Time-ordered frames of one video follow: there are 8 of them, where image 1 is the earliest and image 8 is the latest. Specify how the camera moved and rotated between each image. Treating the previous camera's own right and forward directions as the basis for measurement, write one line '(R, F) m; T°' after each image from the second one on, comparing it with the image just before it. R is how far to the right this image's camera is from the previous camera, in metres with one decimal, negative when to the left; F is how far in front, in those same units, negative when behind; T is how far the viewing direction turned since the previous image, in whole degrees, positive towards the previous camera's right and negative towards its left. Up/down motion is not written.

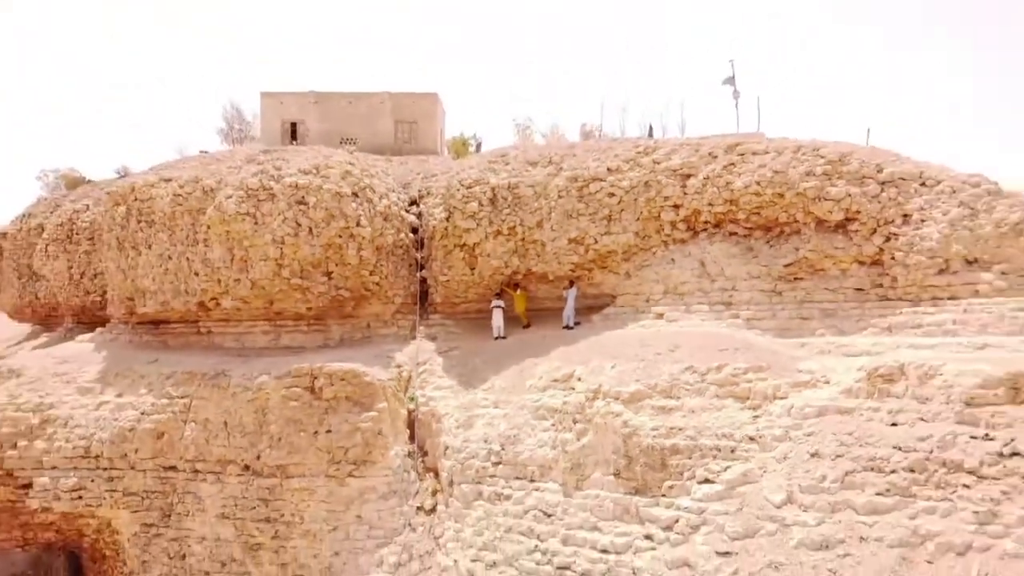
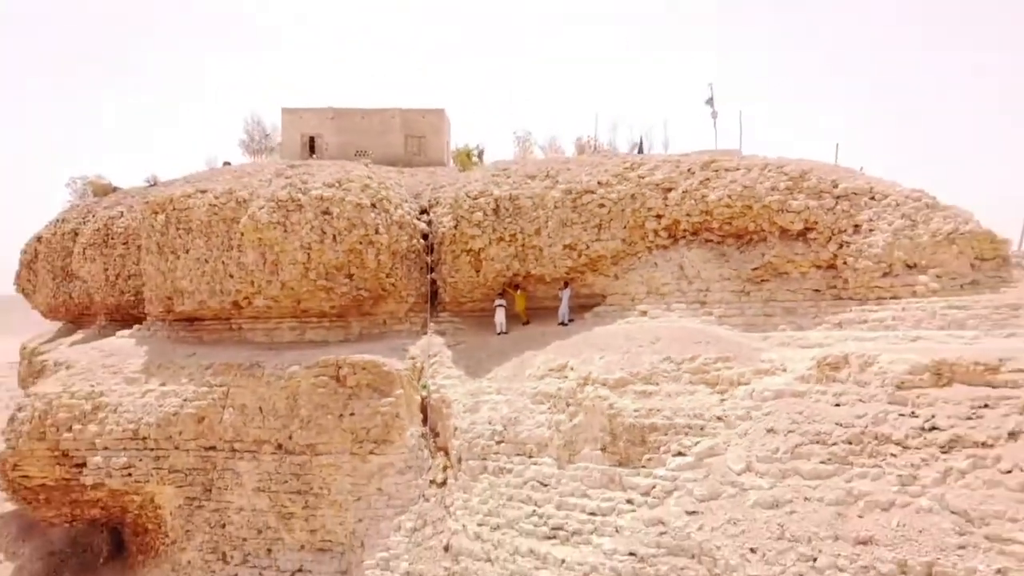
(0.0, -0.7) m; 0°
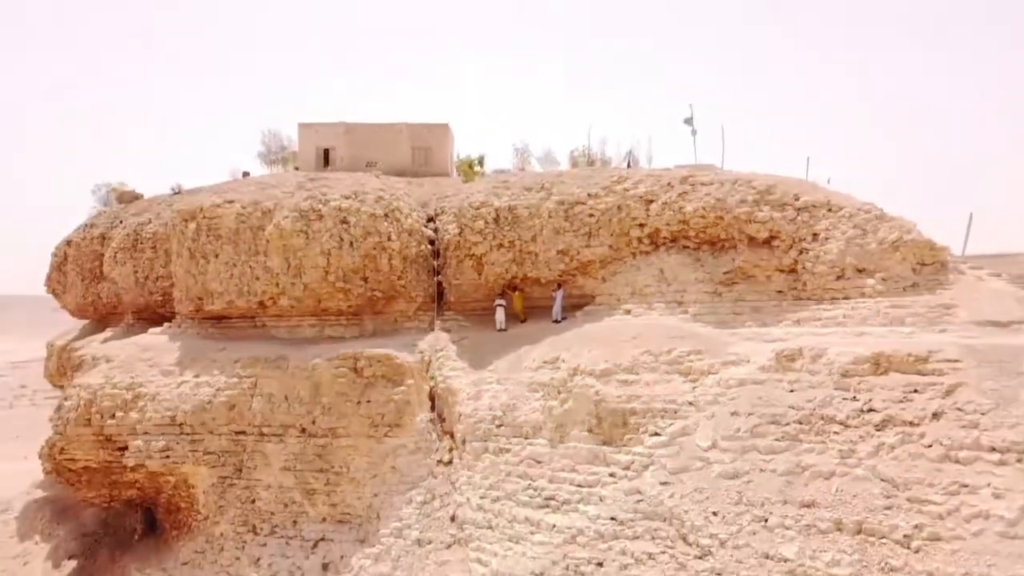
(0.0, -0.8) m; 0°
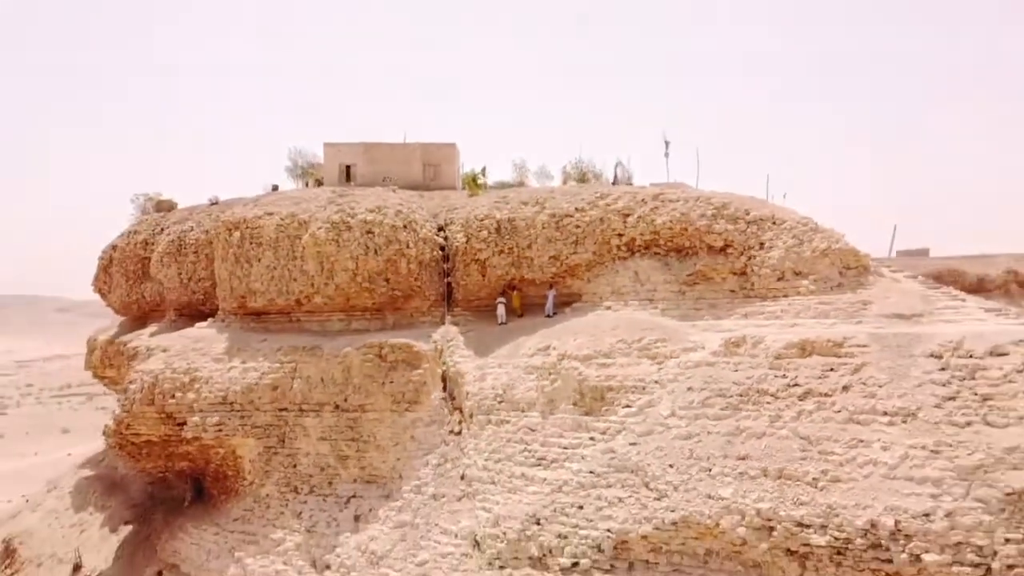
(0.0, -1.4) m; 0°
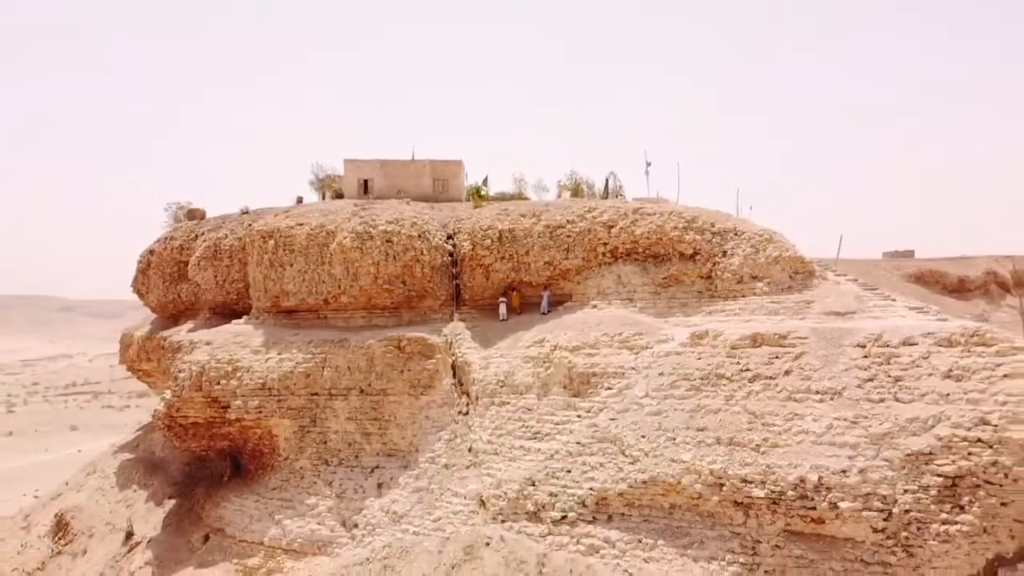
(0.0, -1.4) m; 0°
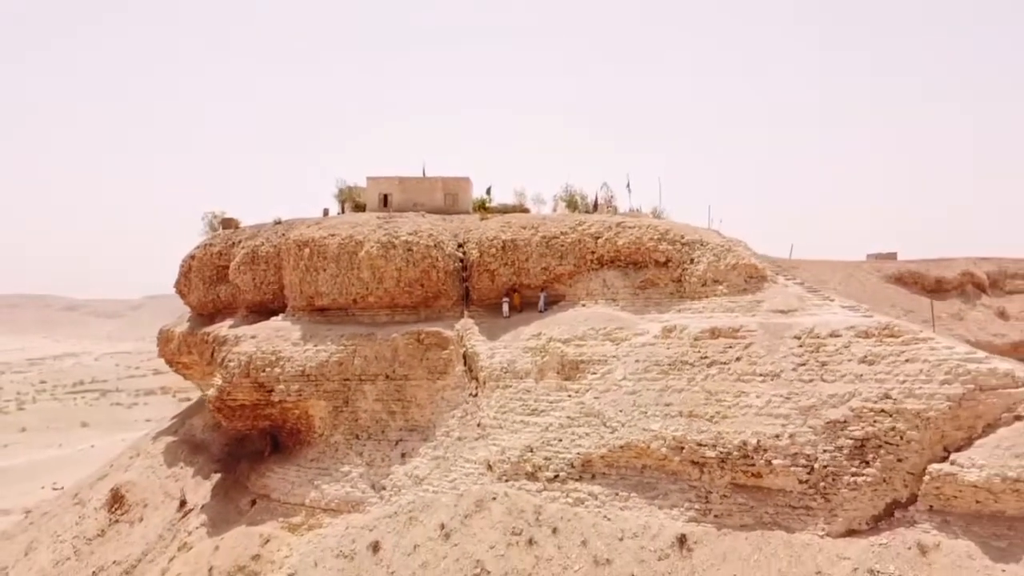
(0.0, -1.8) m; 0°
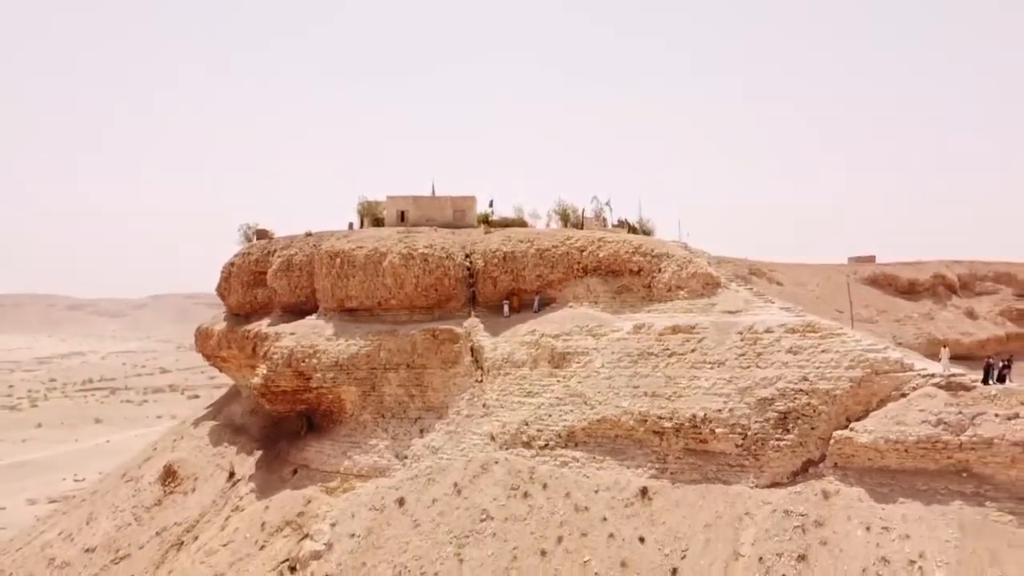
(0.0, -2.3) m; 0°
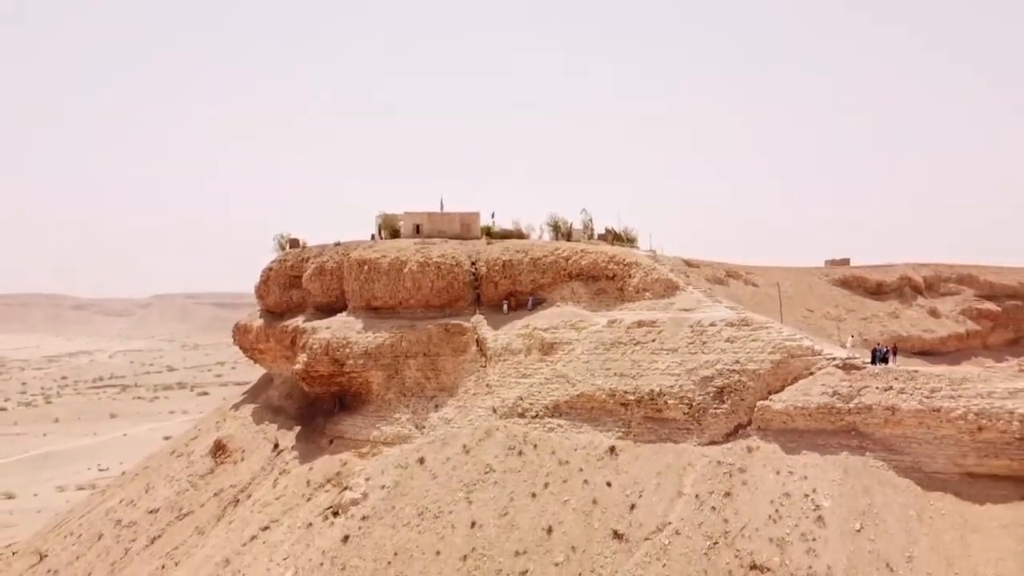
(0.0, -3.1) m; 0°
